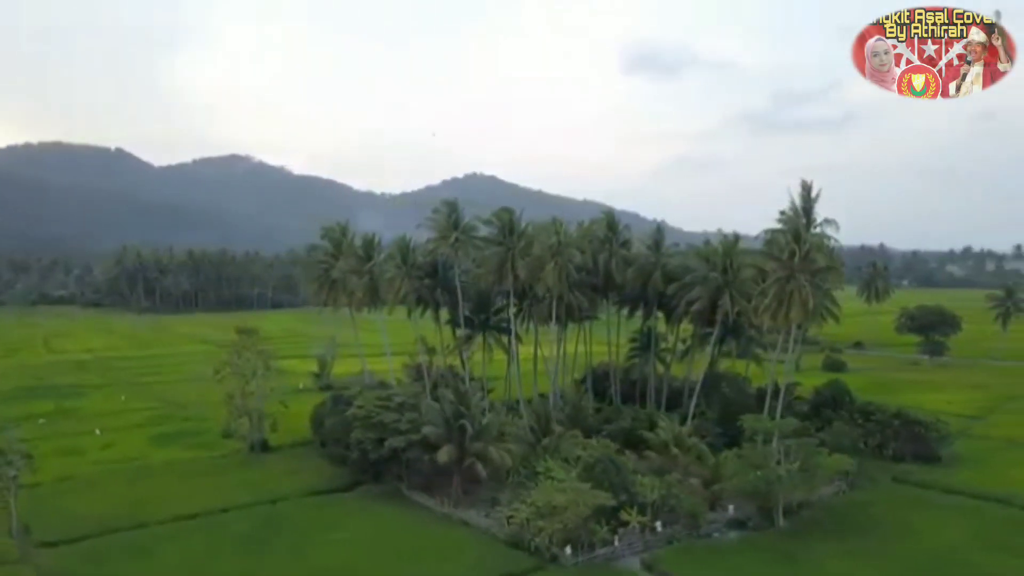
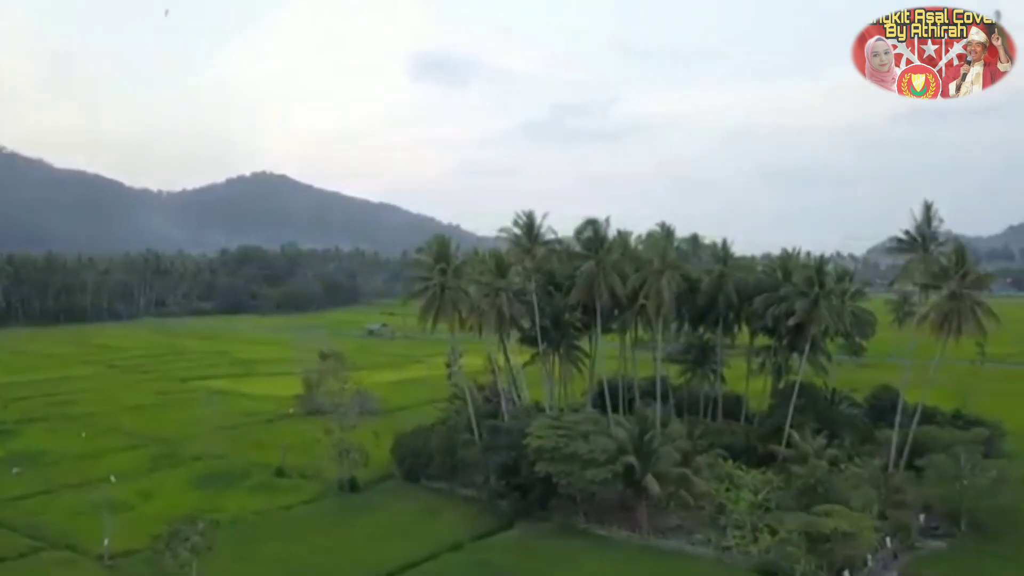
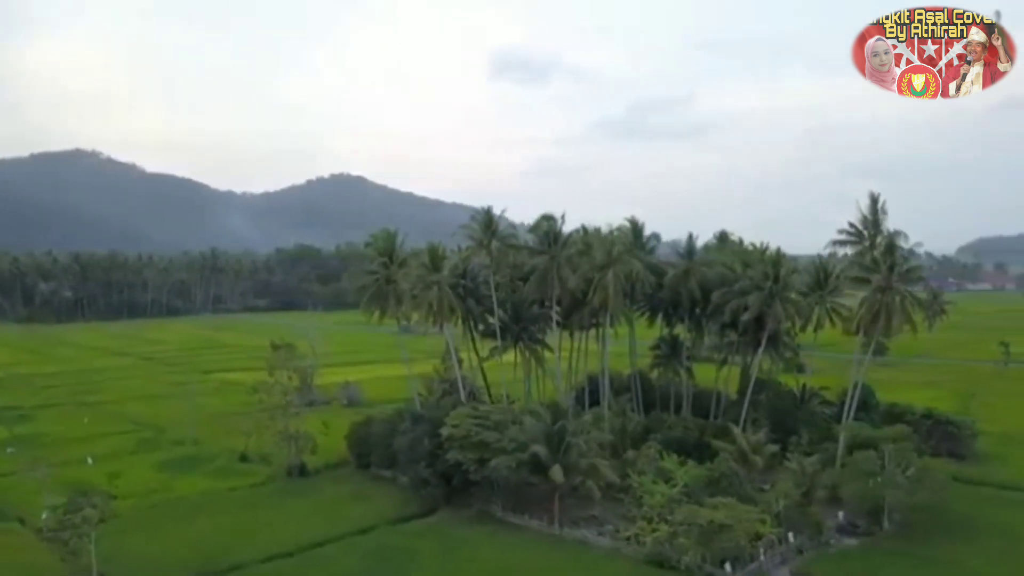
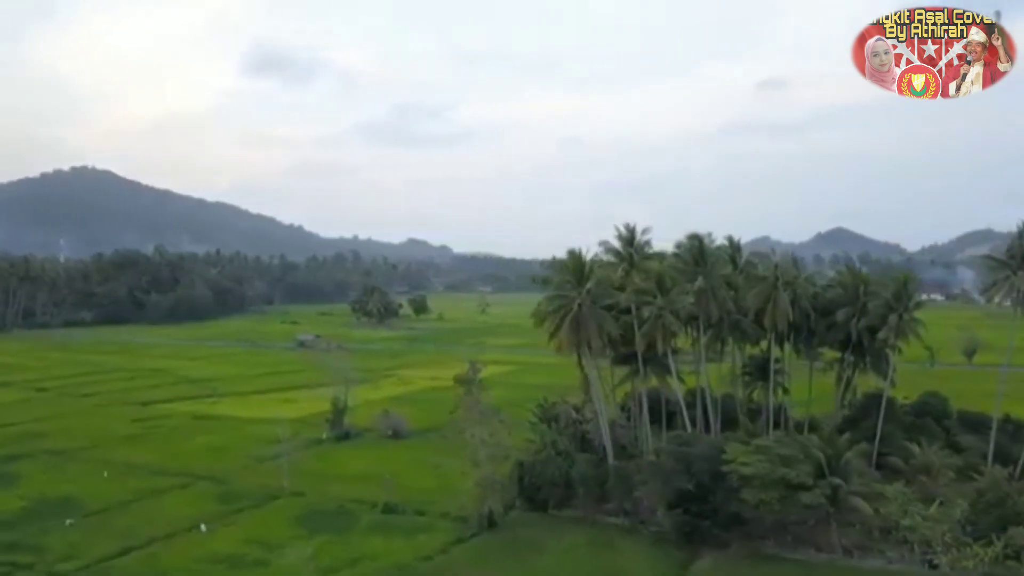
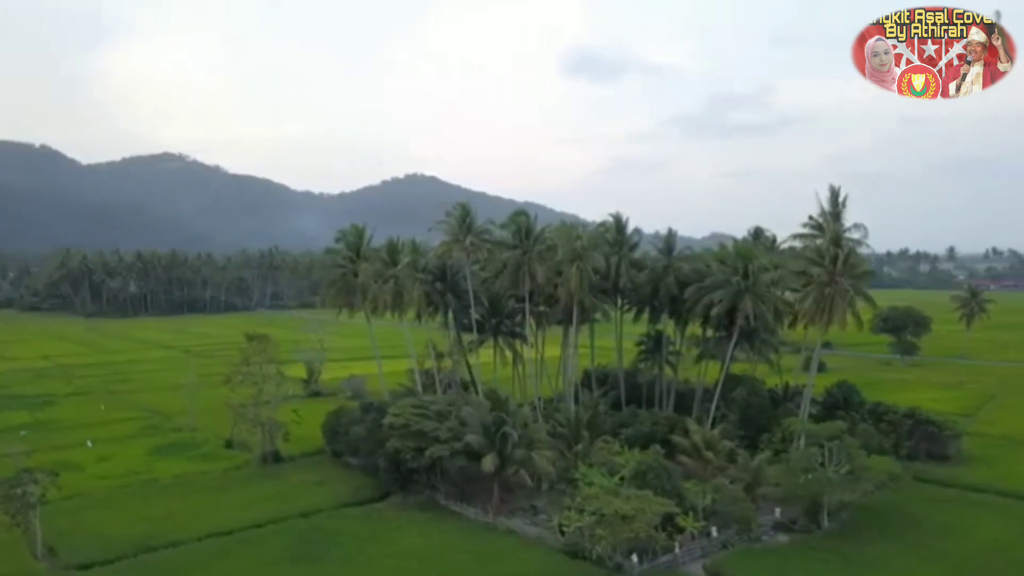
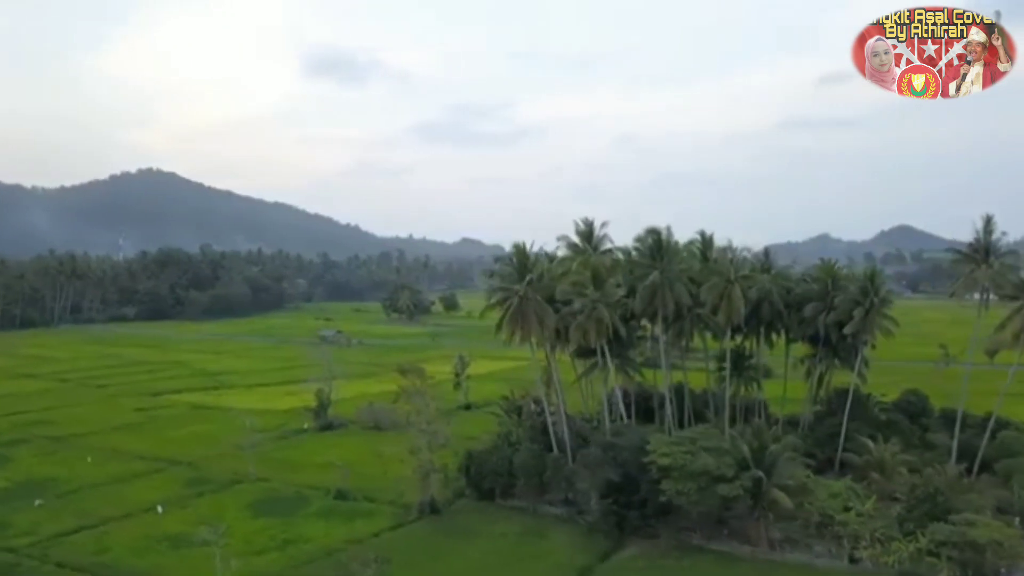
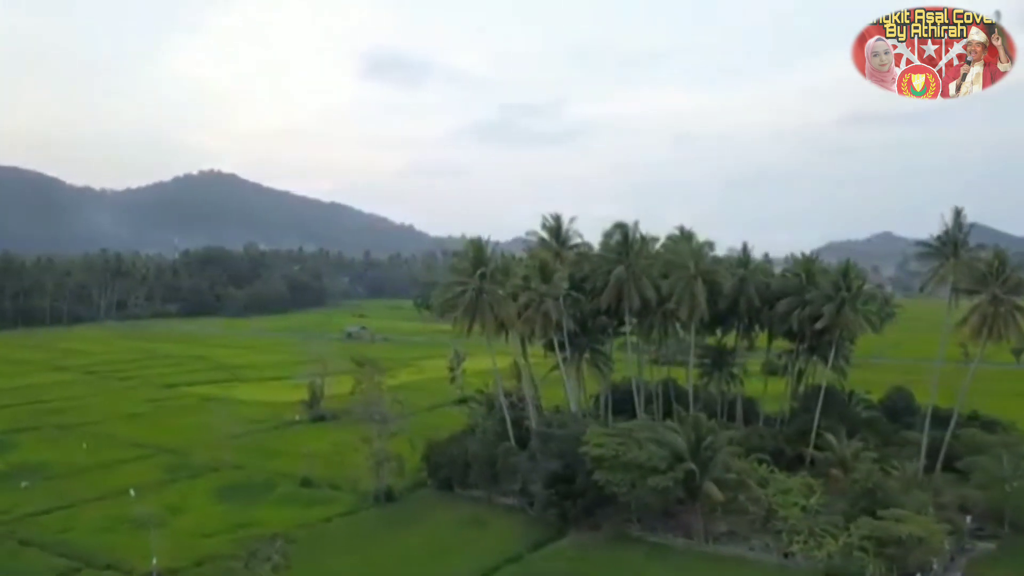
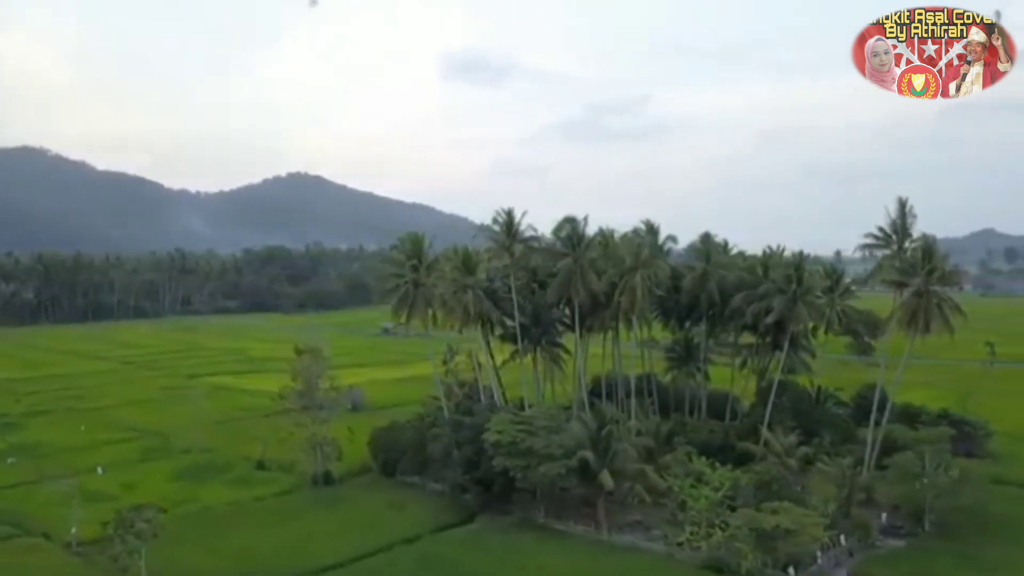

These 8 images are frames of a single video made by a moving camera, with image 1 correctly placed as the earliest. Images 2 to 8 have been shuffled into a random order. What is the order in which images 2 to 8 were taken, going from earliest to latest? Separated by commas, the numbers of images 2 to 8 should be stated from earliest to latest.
5, 3, 8, 2, 7, 6, 4
